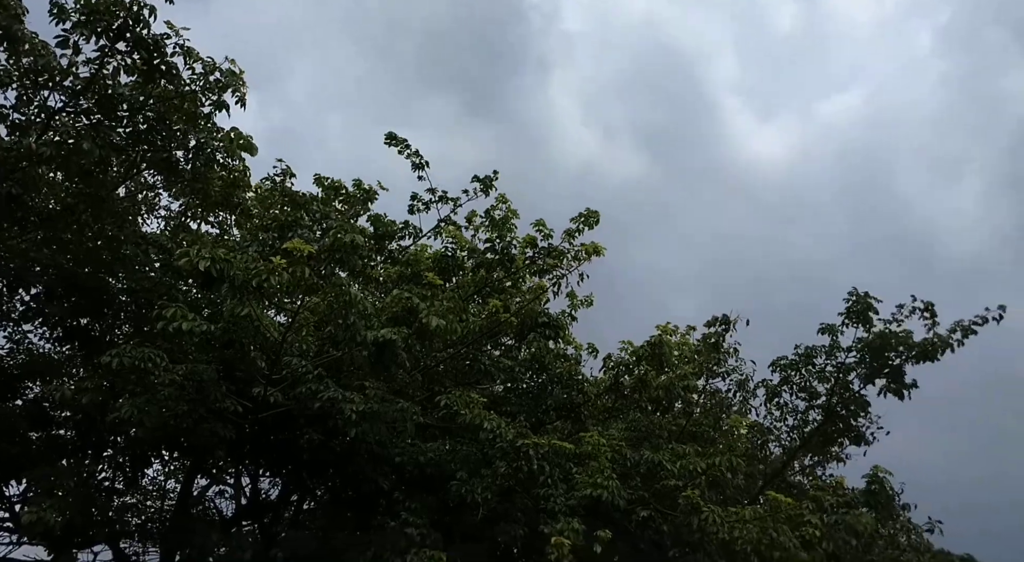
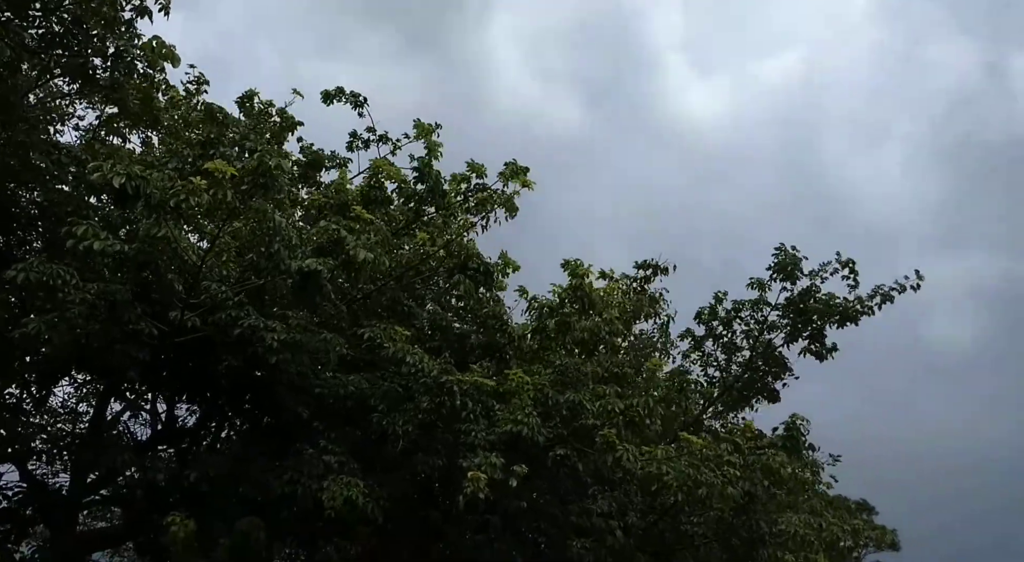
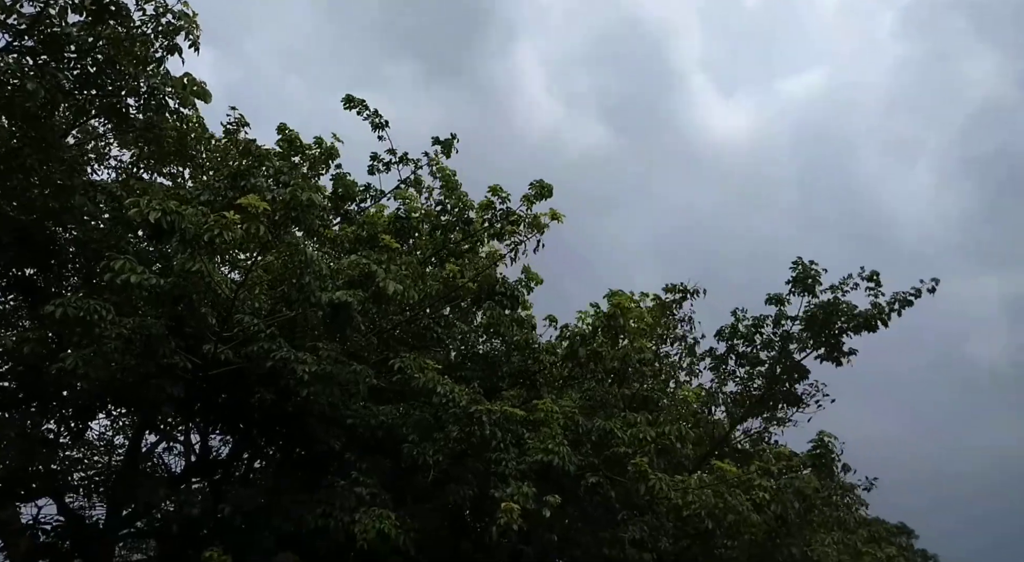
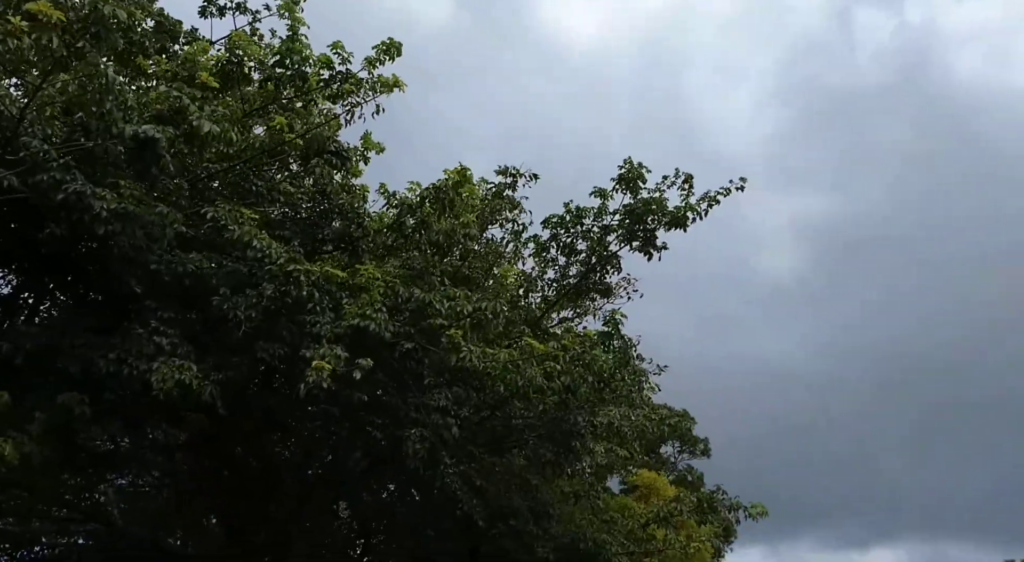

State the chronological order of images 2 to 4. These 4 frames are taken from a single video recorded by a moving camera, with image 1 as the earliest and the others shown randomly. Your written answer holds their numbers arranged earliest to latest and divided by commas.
3, 2, 4
